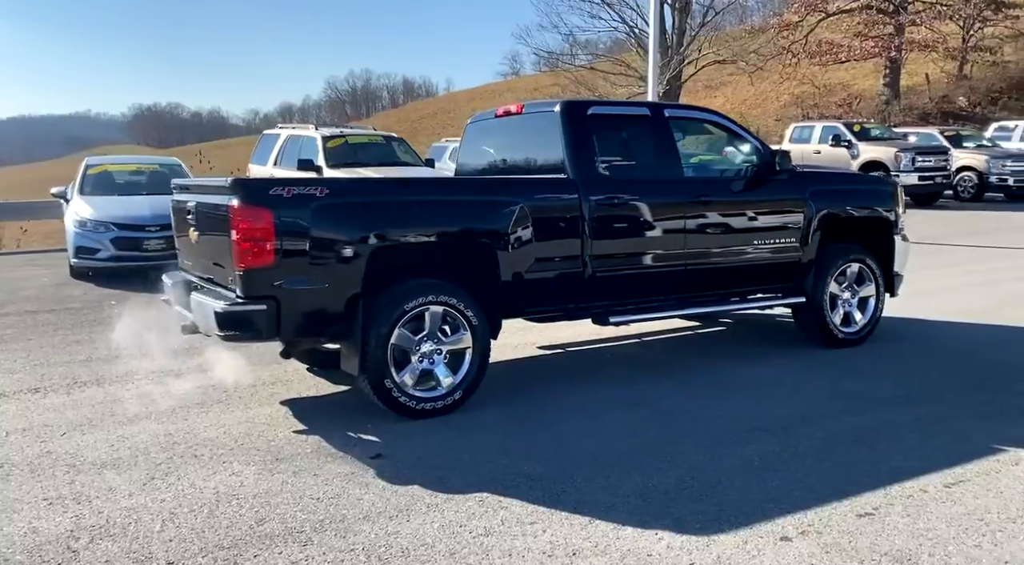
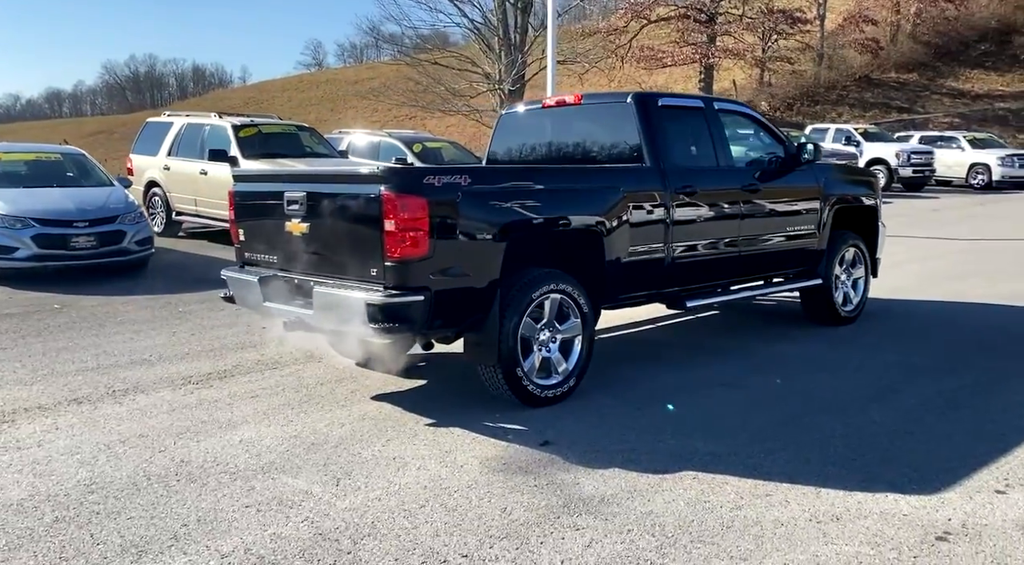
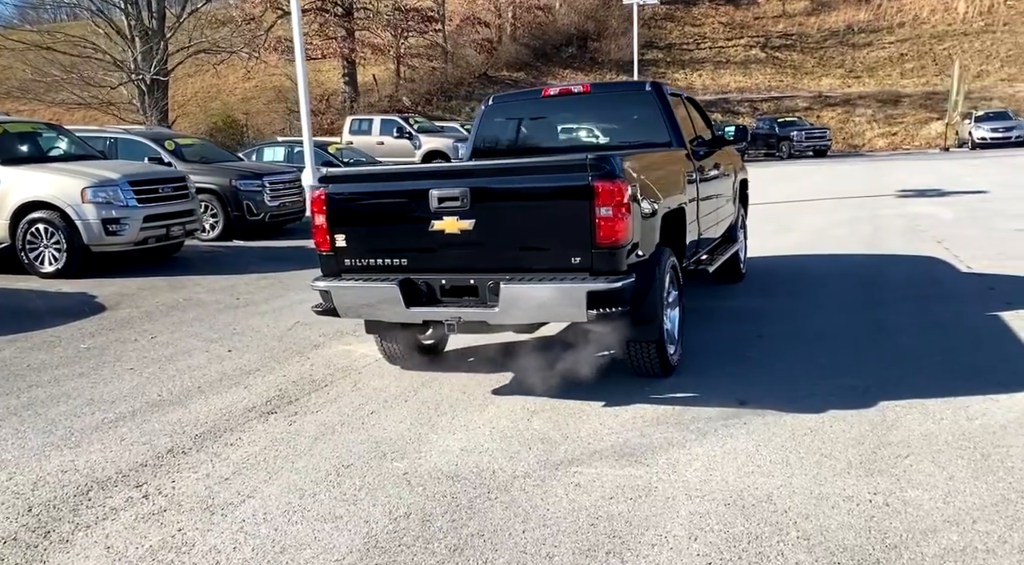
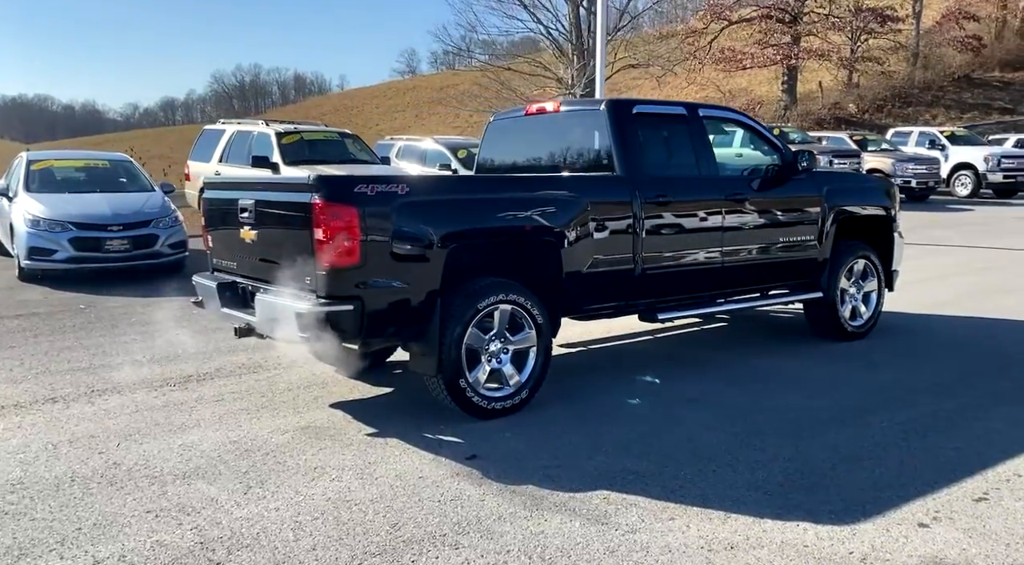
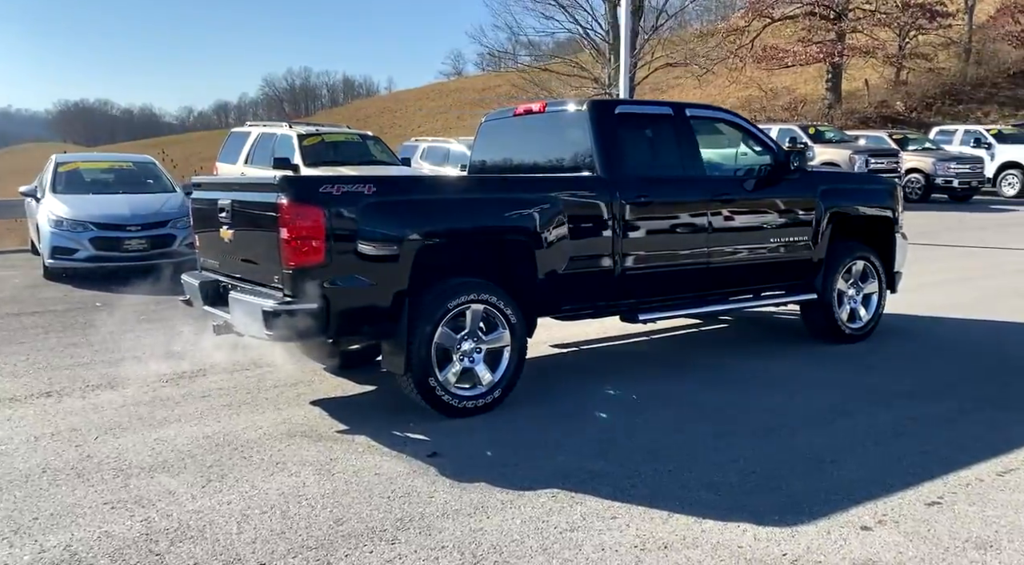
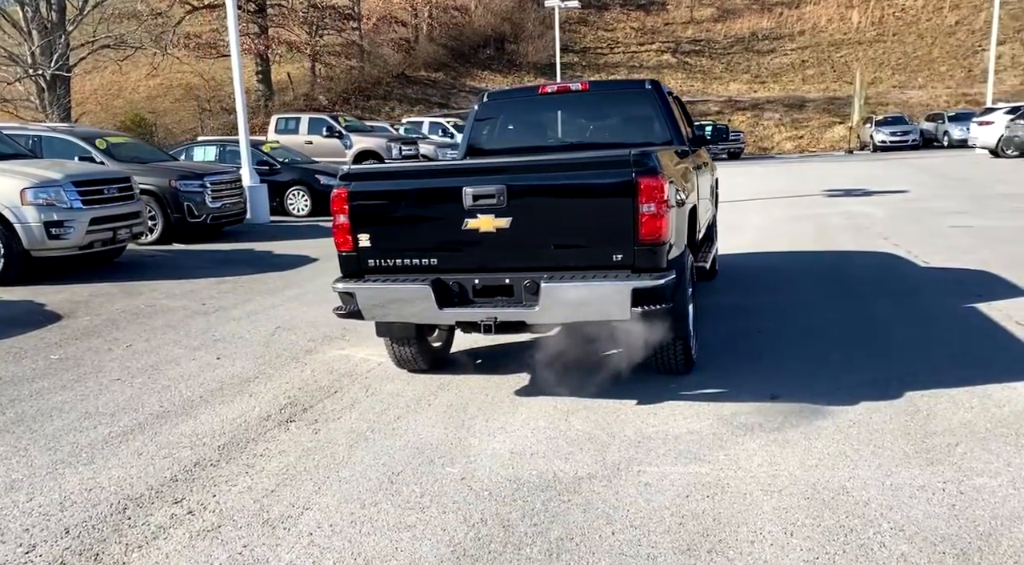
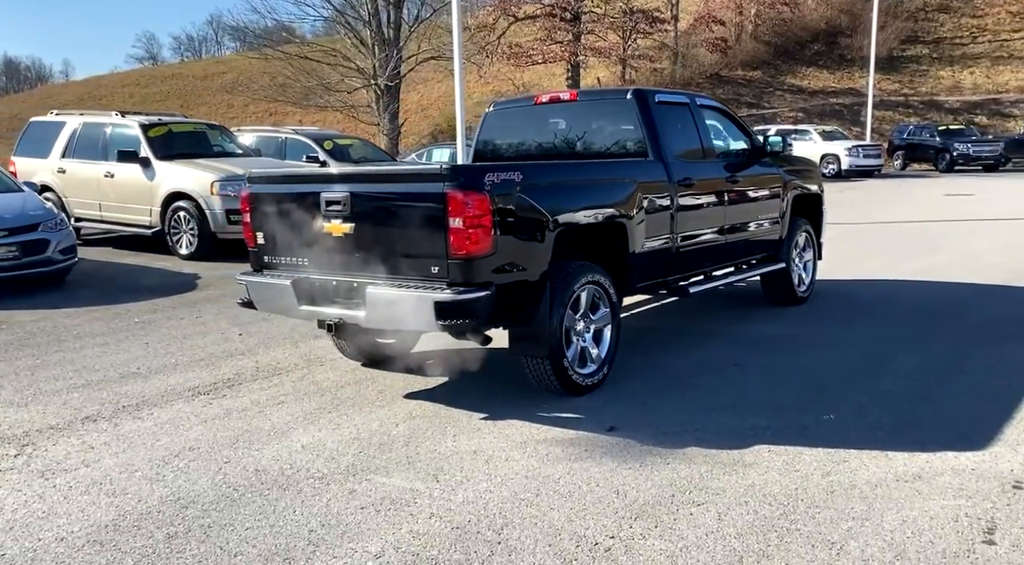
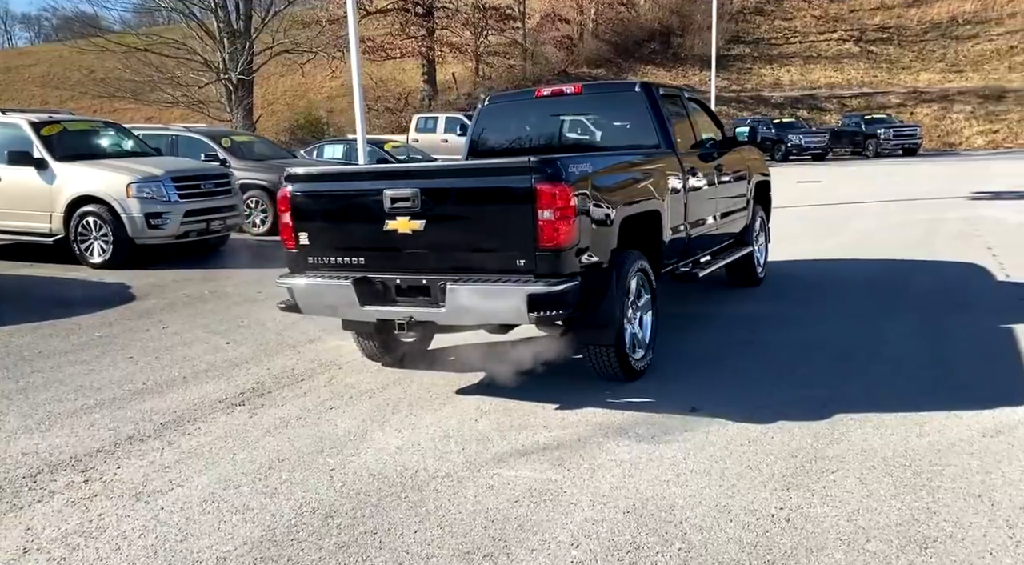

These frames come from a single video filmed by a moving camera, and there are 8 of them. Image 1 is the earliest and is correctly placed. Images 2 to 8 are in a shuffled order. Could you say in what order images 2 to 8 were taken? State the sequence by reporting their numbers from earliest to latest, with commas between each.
5, 4, 2, 7, 8, 3, 6
